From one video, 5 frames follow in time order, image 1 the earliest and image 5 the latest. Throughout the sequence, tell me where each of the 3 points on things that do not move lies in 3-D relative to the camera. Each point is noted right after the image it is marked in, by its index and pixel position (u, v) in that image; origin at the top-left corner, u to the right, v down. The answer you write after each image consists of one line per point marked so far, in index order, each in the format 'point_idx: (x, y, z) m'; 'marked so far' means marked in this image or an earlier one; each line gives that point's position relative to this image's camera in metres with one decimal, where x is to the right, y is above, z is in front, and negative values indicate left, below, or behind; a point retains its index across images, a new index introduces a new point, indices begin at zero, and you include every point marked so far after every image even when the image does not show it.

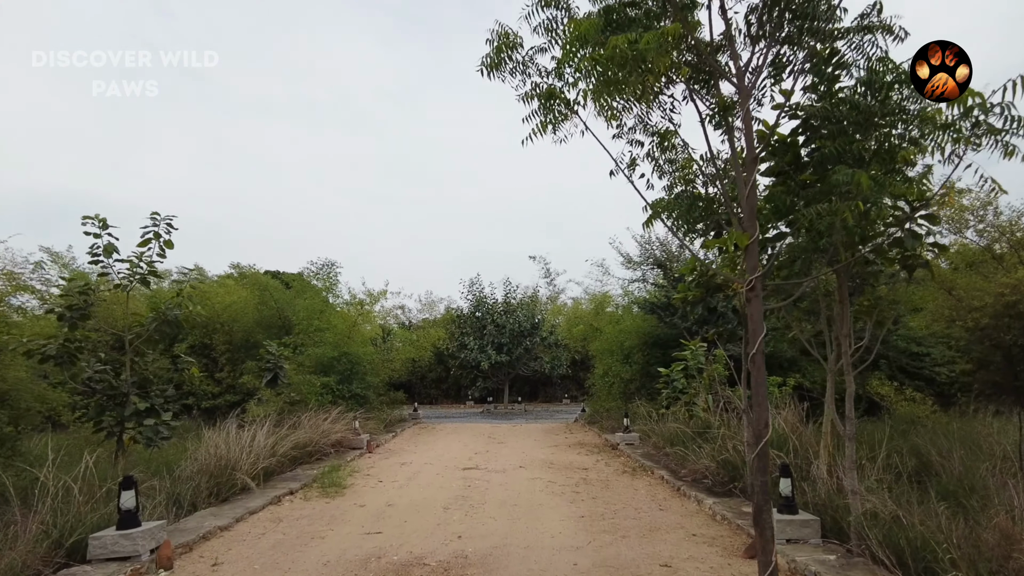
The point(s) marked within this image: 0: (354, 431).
0: (-2.8, -2.5, +11.4) m
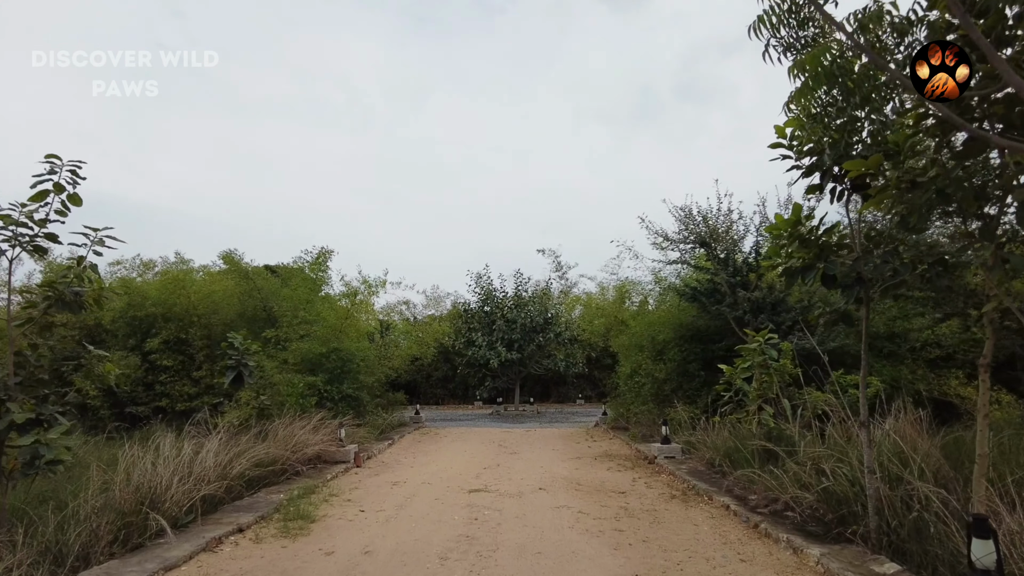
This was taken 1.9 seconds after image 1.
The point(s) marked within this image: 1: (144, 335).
0: (-2.6, -2.3, +9.5) m
1: (-8.3, -1.1, +14.6) m
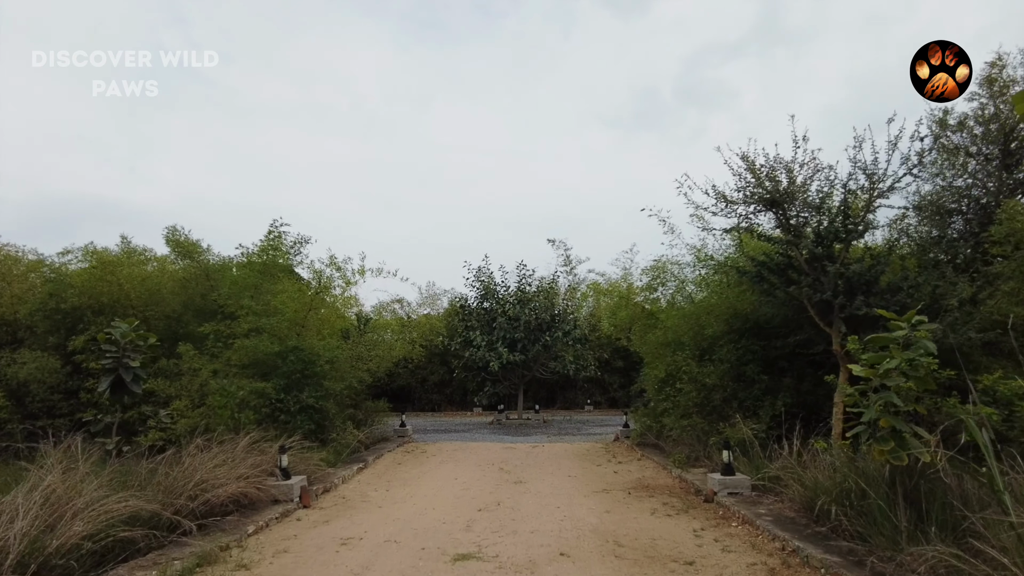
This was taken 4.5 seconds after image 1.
0: (-2.6, -2.0, +6.9) m
1: (-8.2, -0.8, +12.0) m
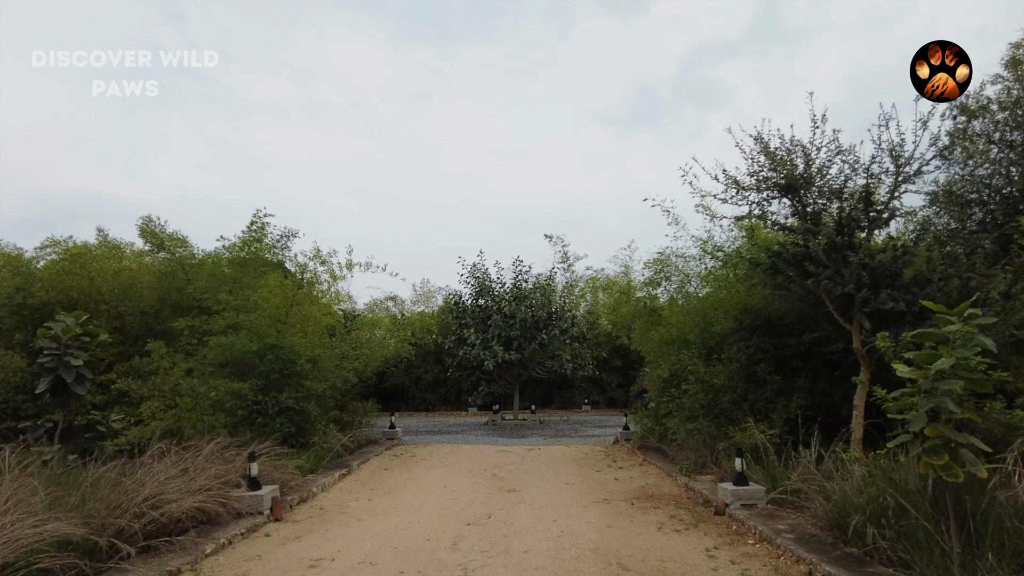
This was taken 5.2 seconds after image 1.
0: (-2.6, -1.9, +6.2) m
1: (-8.3, -0.7, +11.3) m
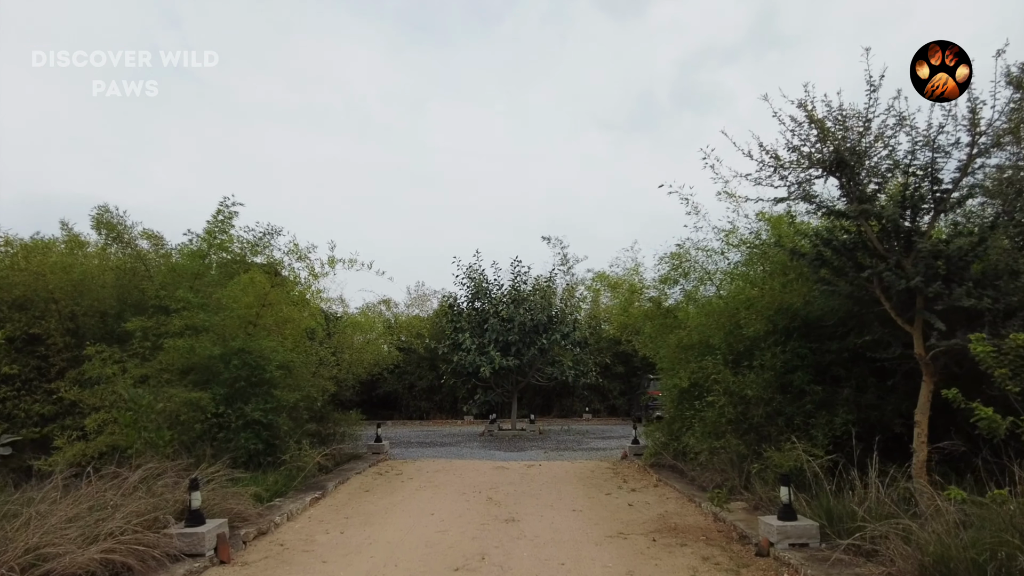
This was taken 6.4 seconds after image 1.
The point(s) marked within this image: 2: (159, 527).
0: (-2.6, -1.8, +5.0) m
1: (-8.3, -0.6, +10.1) m
2: (-2.6, -1.8, +5.0) m
